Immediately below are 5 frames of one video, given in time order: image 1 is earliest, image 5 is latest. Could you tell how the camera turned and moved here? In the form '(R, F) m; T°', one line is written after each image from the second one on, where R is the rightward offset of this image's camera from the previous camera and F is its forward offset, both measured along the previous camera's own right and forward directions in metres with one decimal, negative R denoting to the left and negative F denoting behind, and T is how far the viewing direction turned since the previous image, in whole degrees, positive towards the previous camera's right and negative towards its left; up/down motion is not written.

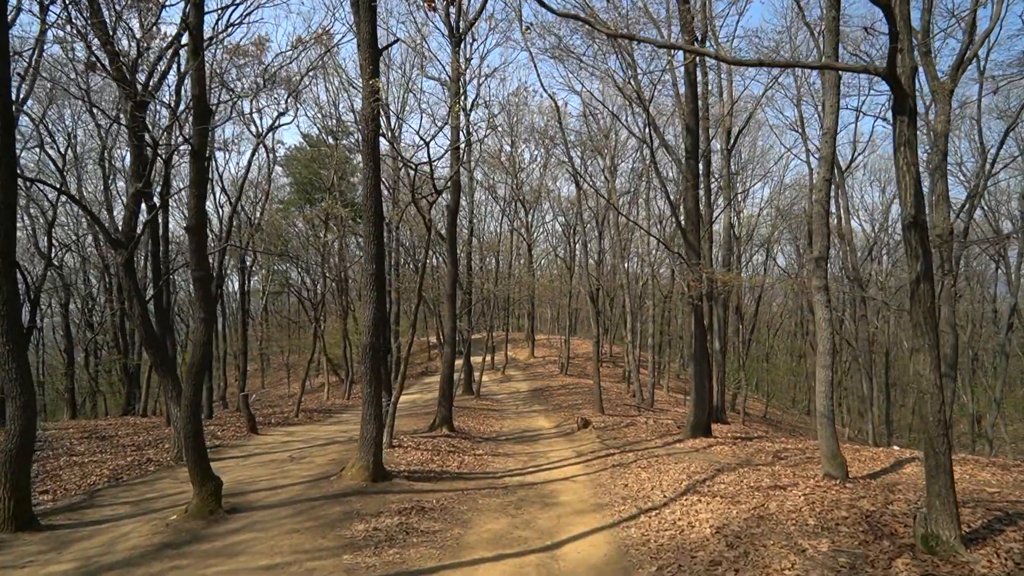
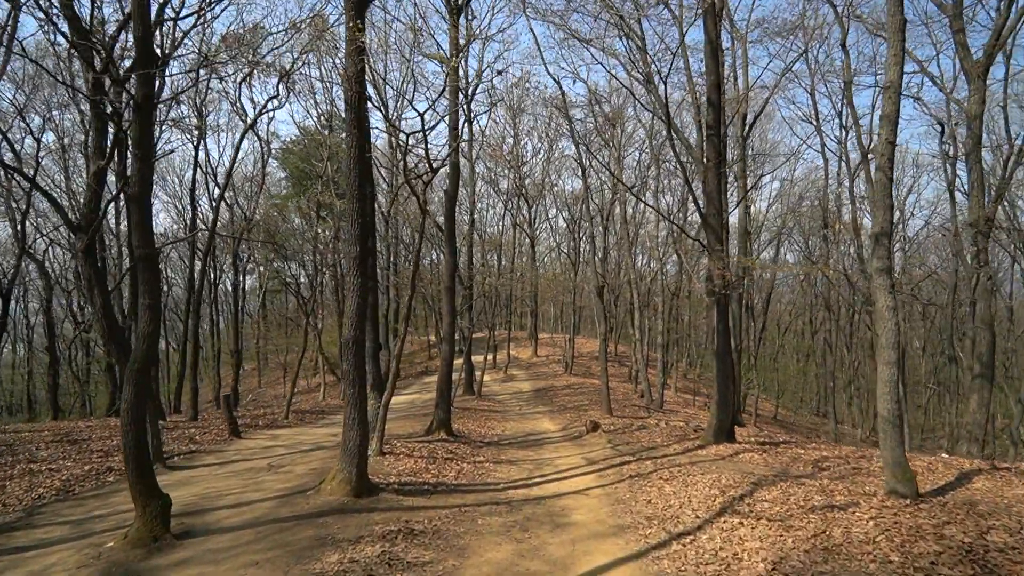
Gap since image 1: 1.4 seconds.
(0.0, +1.1) m; 0°
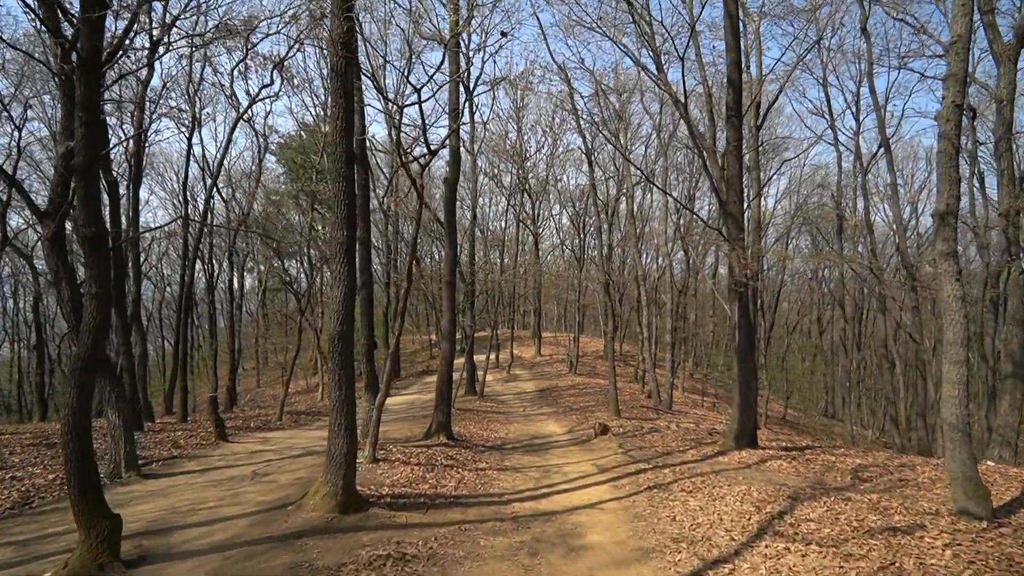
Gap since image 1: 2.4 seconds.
(0.0, +0.8) m; 0°
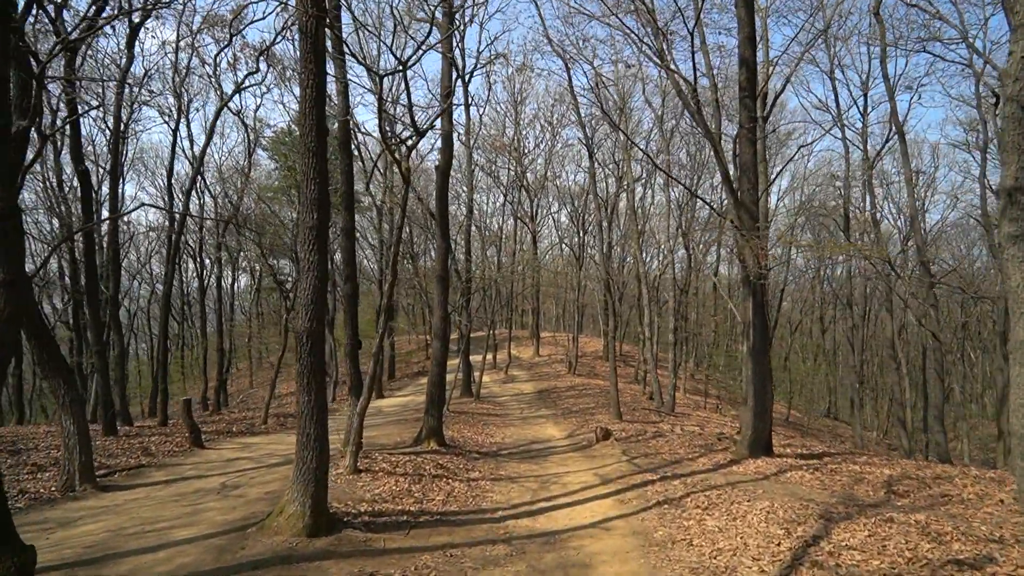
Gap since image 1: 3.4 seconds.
(0.0, +0.8) m; 0°
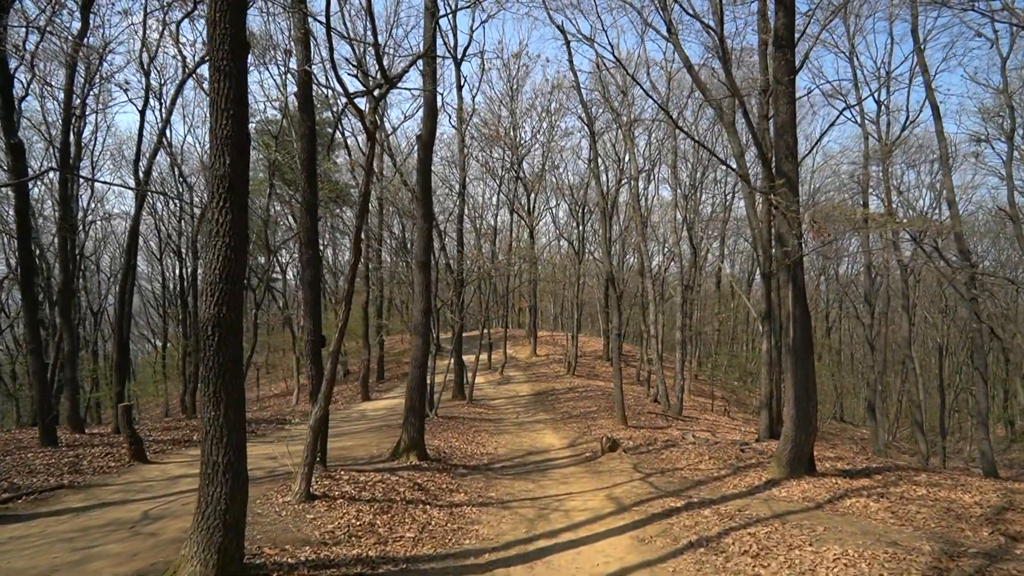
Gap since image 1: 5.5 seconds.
(+0.1, +1.6) m; 0°
